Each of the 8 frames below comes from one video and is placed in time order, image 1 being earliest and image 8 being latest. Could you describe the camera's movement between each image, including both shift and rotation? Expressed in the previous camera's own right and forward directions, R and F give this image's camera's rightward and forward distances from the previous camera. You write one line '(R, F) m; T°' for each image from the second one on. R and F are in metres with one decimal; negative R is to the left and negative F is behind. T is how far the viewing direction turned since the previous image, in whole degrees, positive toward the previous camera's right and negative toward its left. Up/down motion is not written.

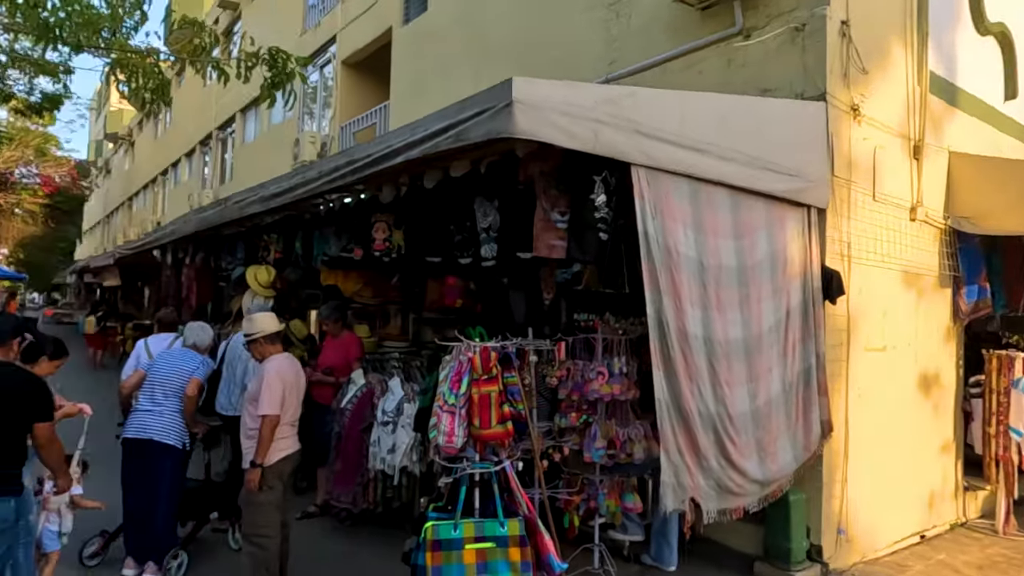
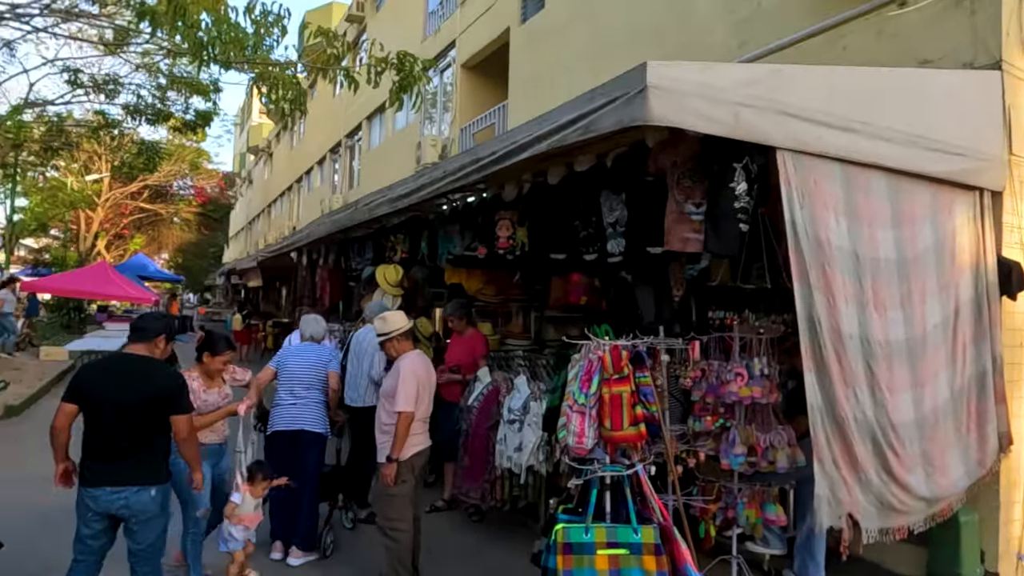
(-0.1, +0.1) m; -10°
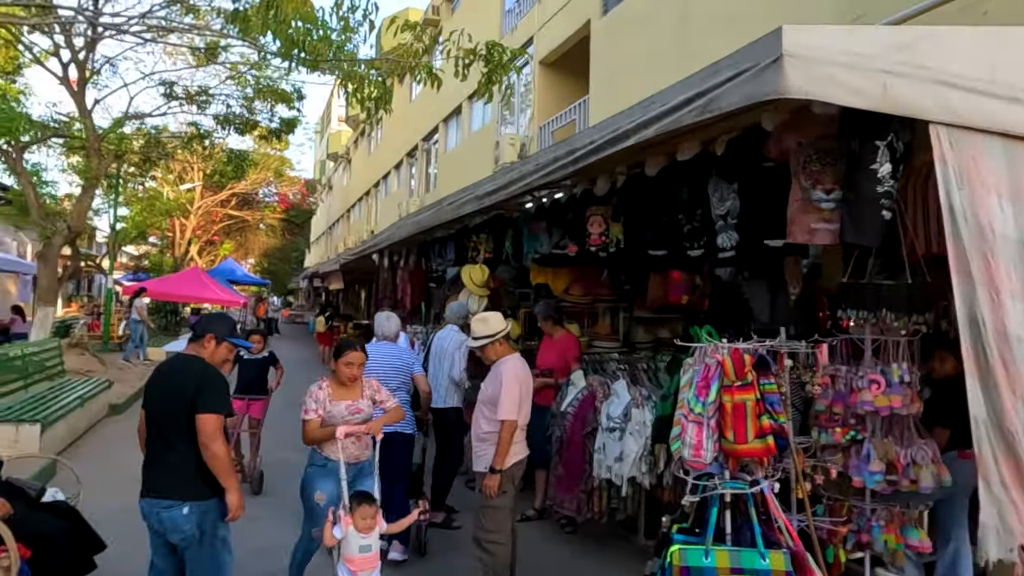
(-0.2, +0.3) m; -6°
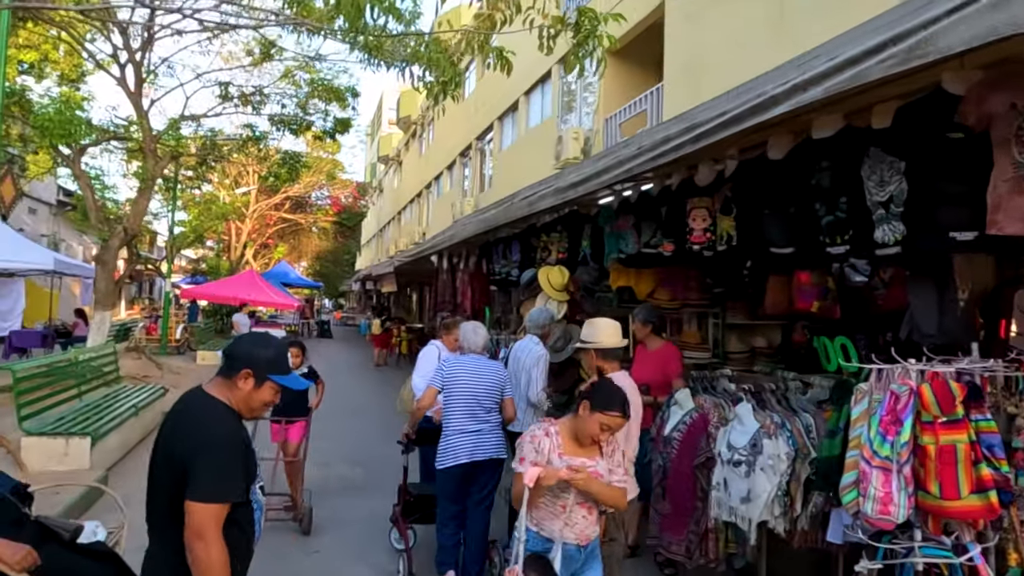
(-0.3, +0.7) m; -4°
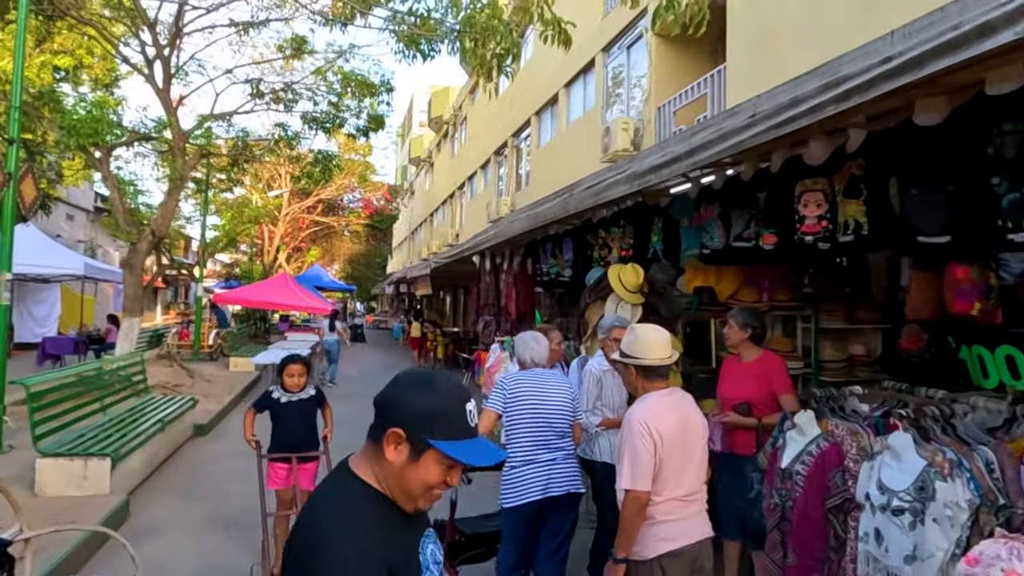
(-0.3, +0.8) m; -3°
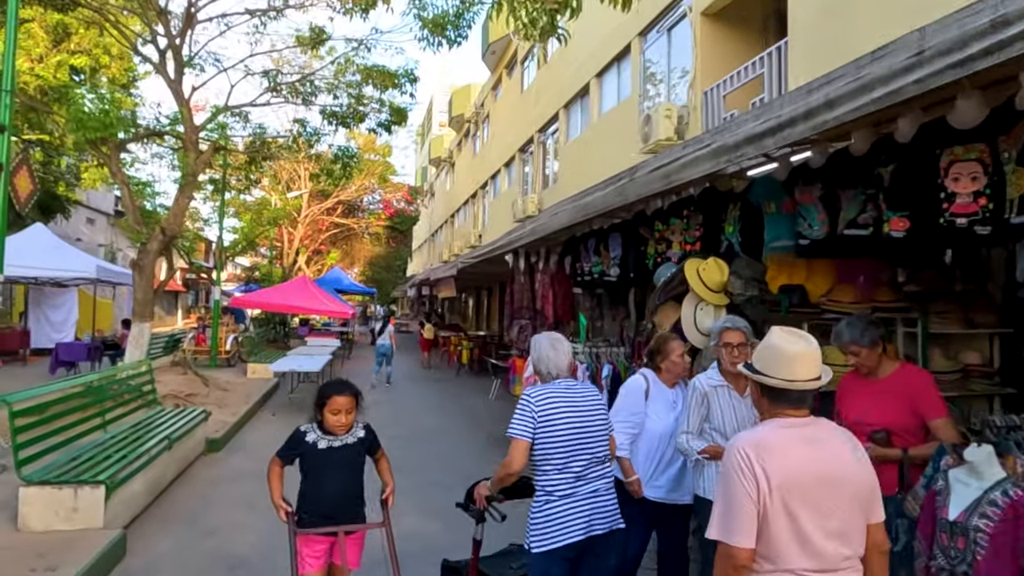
(-0.3, +0.9) m; -2°
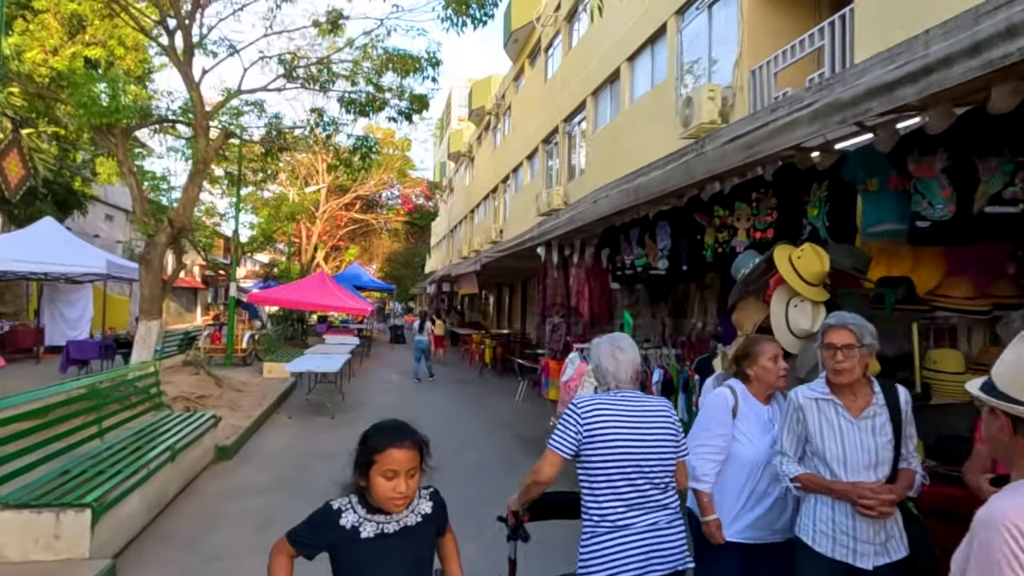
(-0.2, +0.8) m; -1°
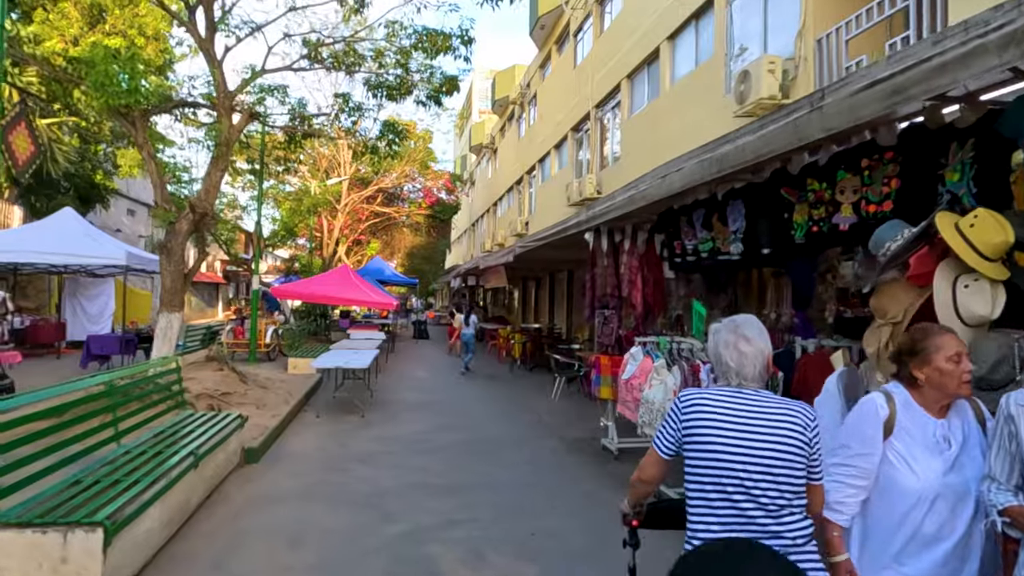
(-0.4, +0.7) m; -1°
